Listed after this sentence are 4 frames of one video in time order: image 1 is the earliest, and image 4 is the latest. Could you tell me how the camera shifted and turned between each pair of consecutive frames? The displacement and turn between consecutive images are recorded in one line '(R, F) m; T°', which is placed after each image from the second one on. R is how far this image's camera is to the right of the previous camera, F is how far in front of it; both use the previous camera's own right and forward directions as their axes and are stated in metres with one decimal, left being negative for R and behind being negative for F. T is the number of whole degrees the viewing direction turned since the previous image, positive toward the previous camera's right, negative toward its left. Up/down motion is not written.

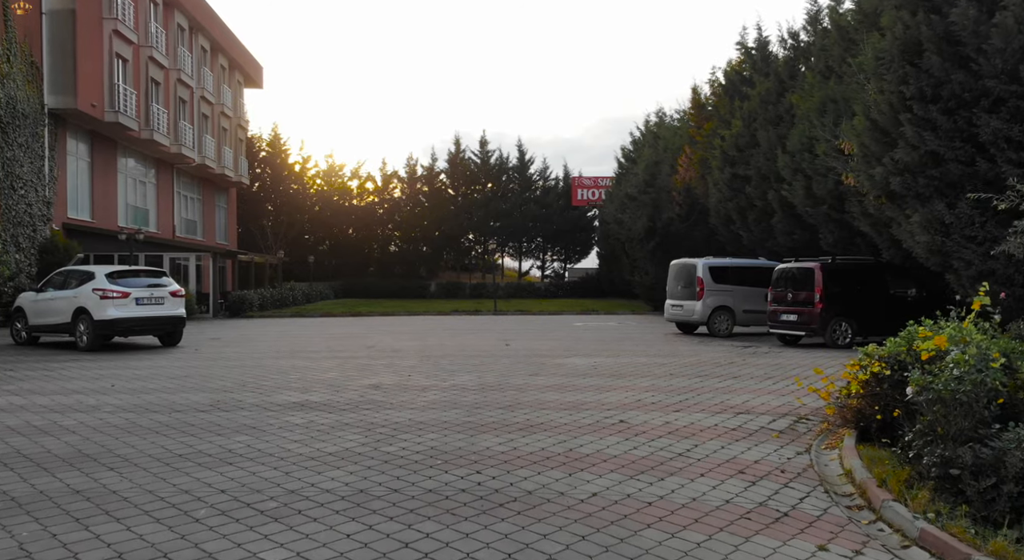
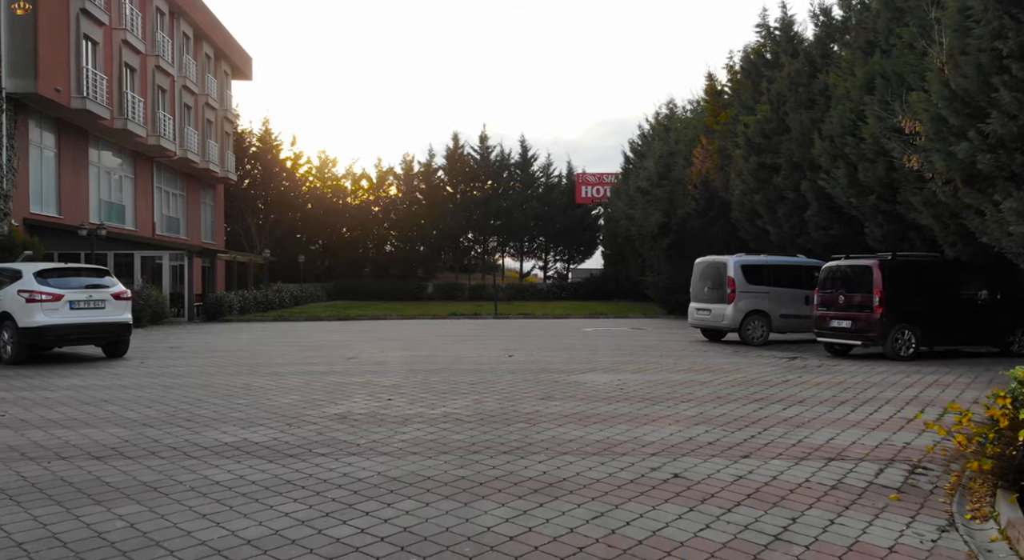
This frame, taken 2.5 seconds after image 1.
(-0.1, +2.8) m; 0°
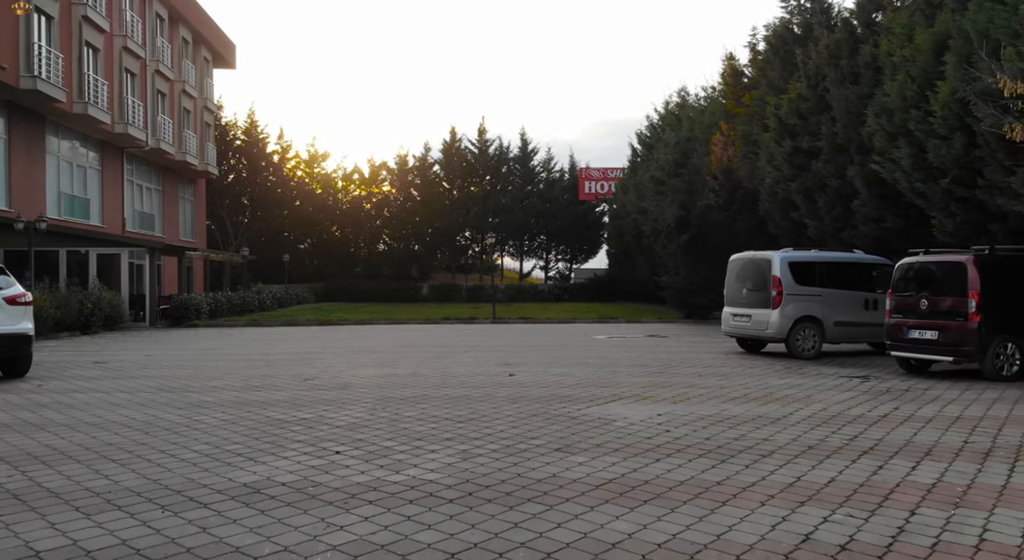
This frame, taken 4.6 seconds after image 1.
(0.0, +3.3) m; 0°
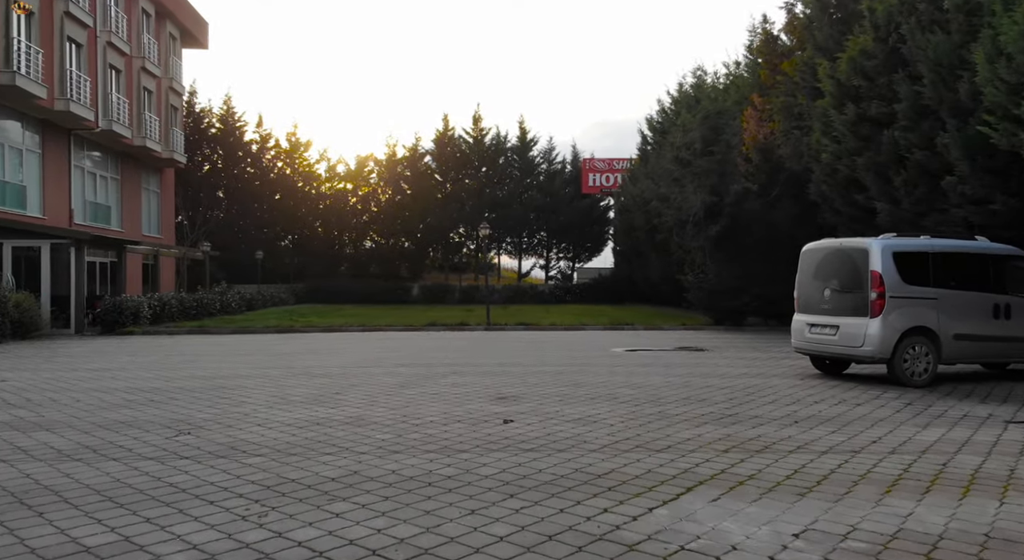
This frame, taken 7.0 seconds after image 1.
(0.0, +4.5) m; 0°
